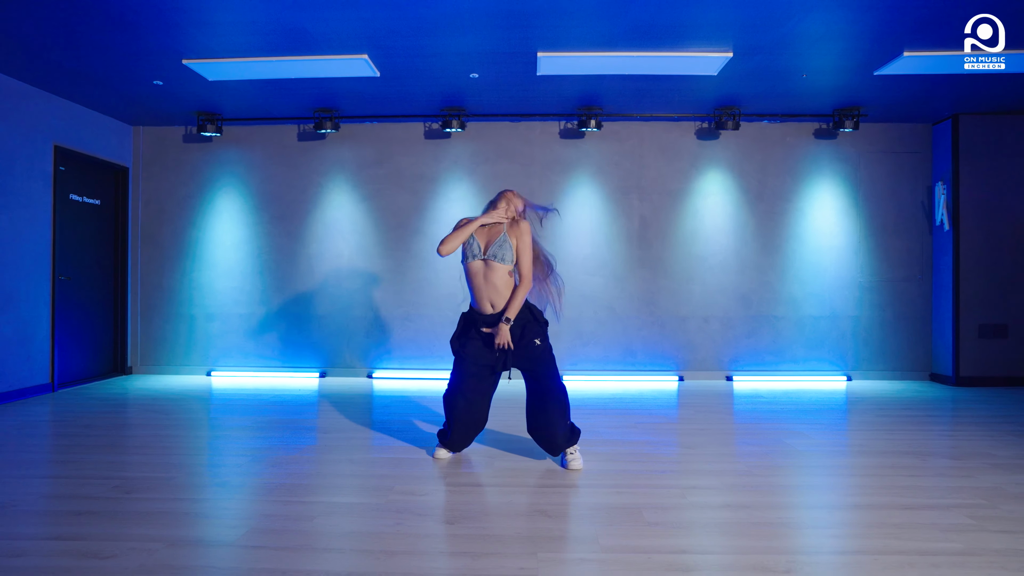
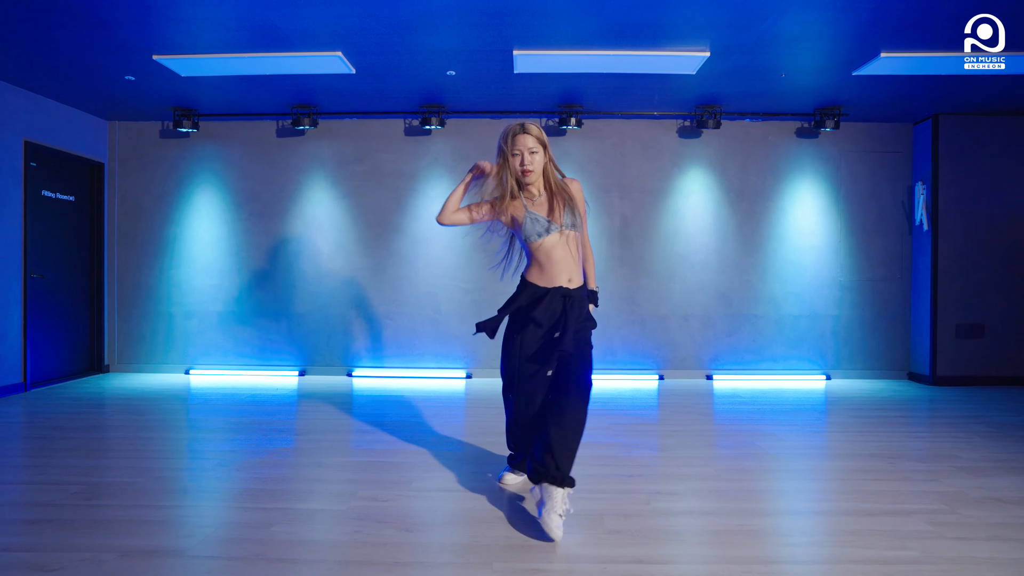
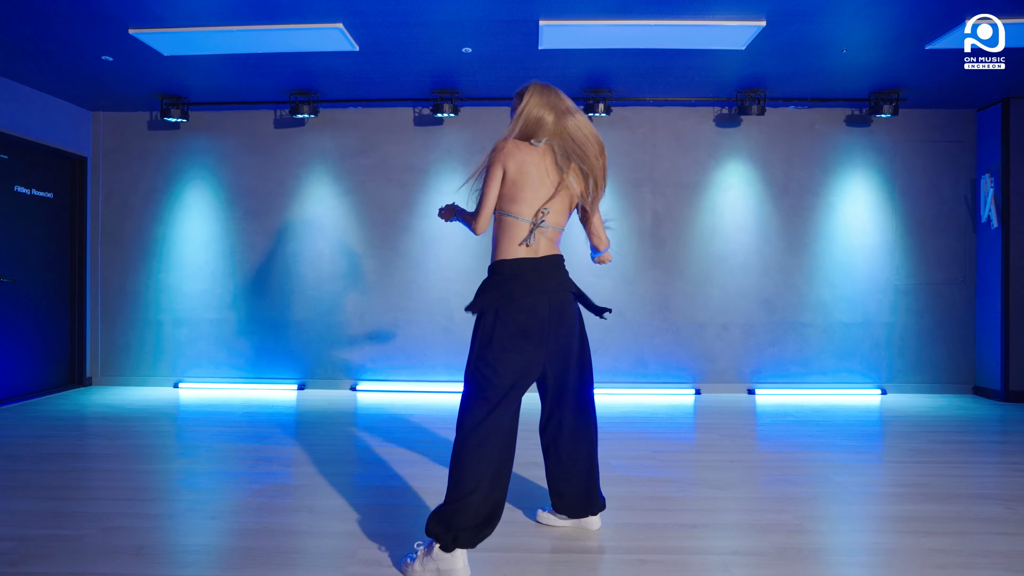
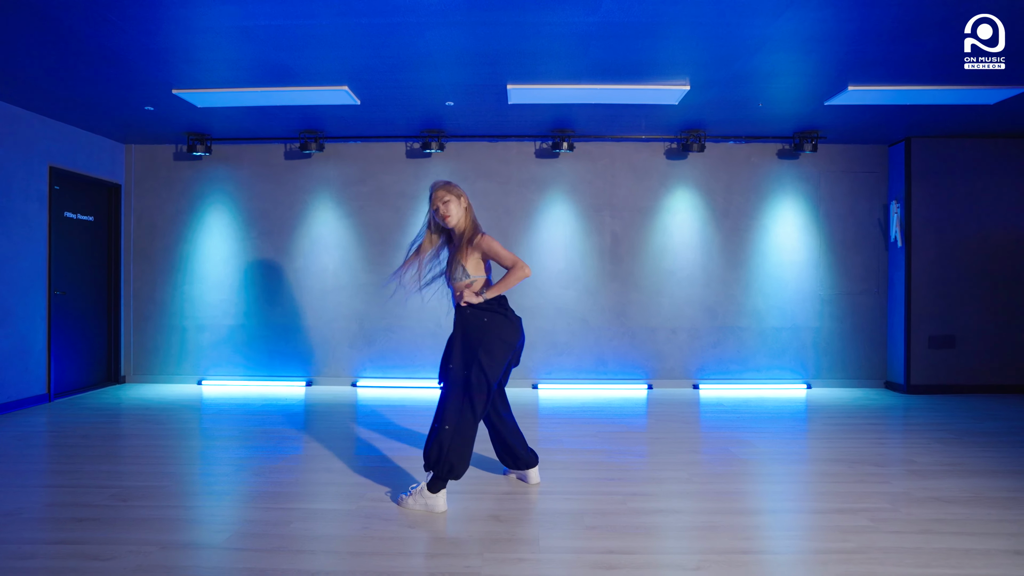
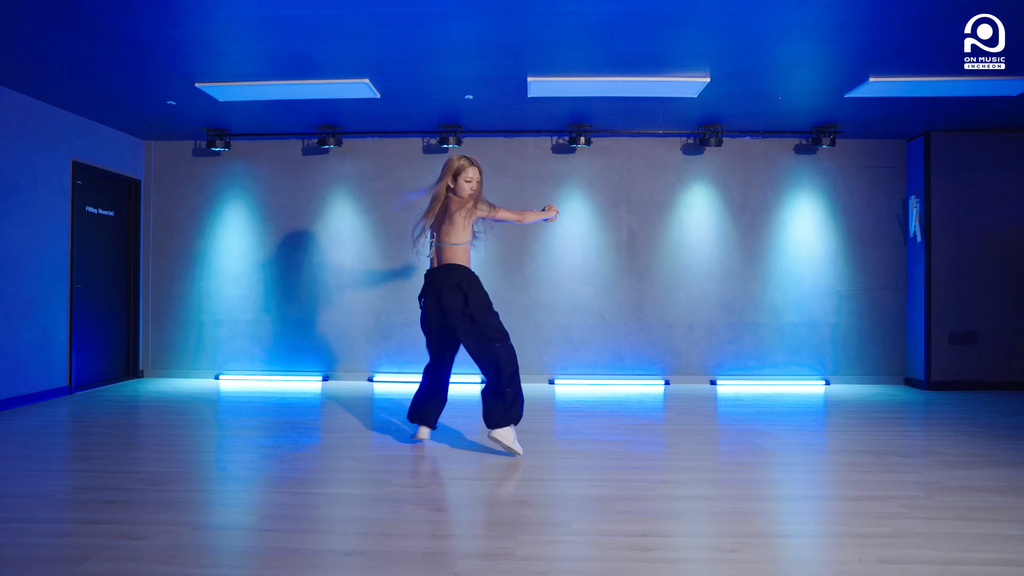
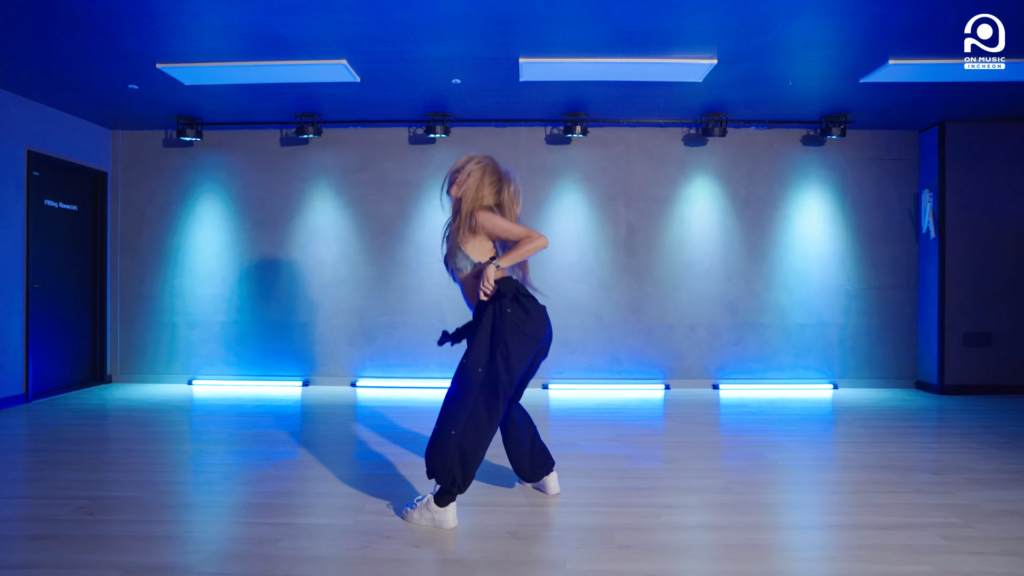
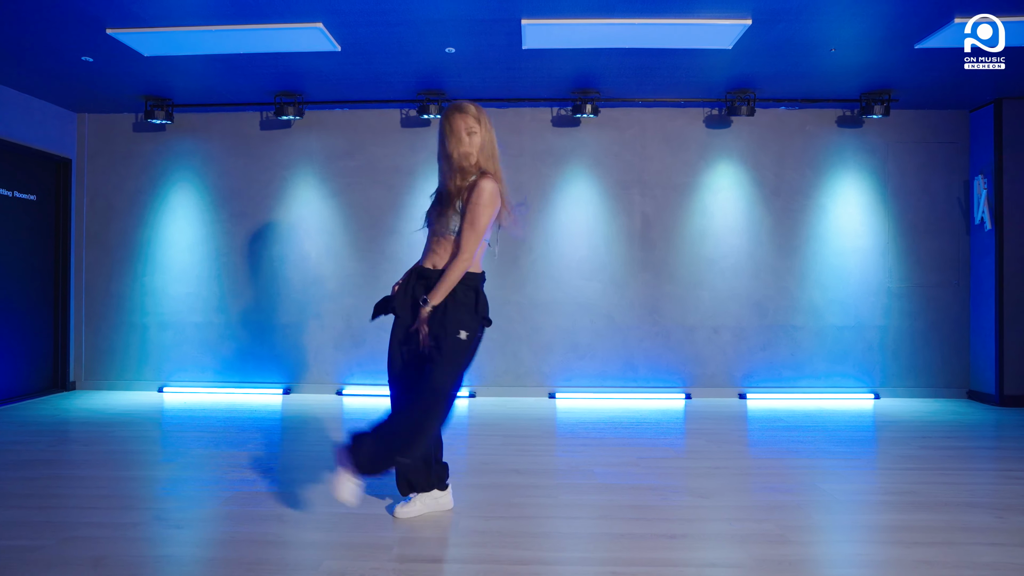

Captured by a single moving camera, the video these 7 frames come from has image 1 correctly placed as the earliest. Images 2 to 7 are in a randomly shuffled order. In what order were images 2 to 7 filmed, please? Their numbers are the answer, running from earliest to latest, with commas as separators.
7, 5, 3, 6, 4, 2
